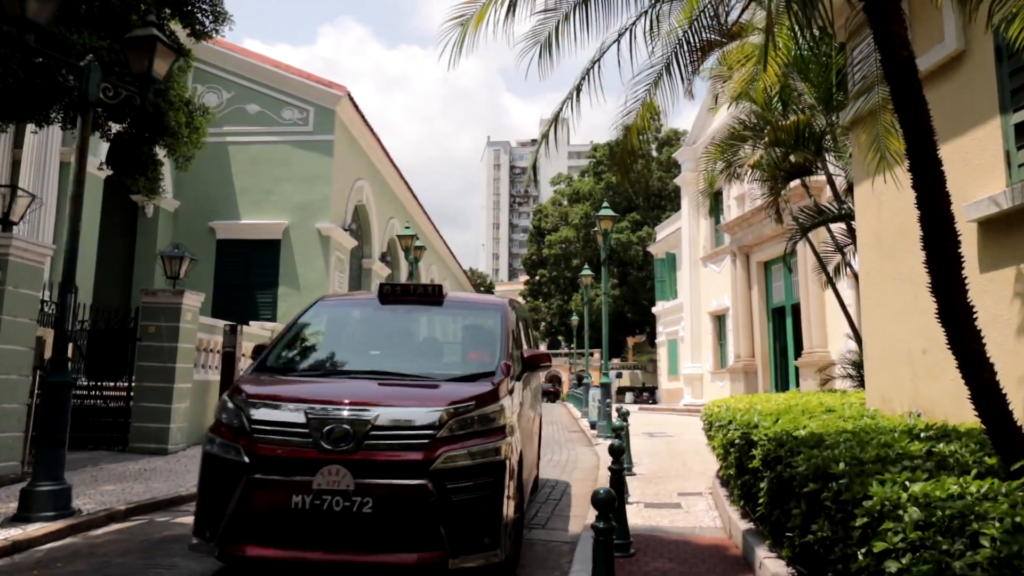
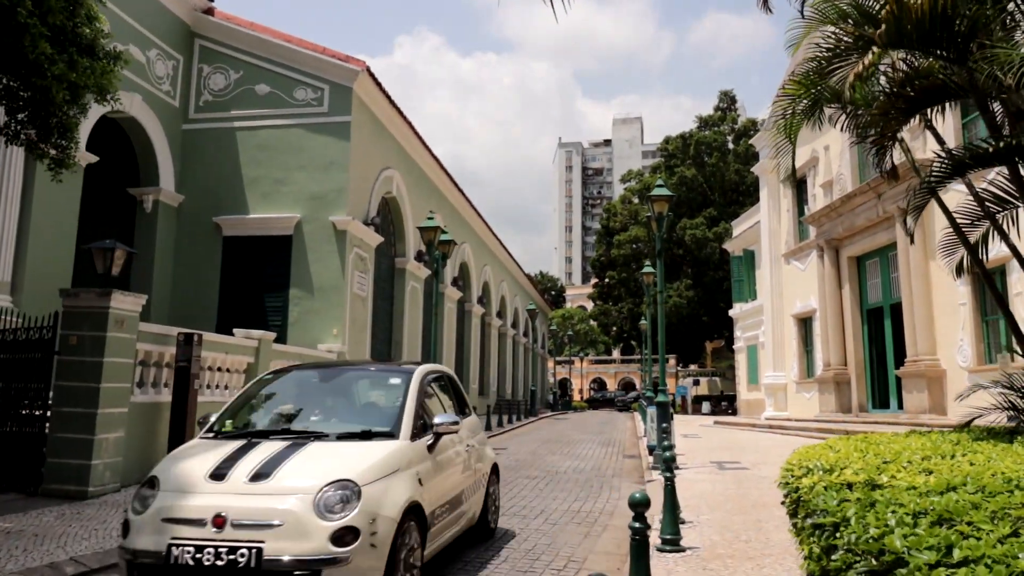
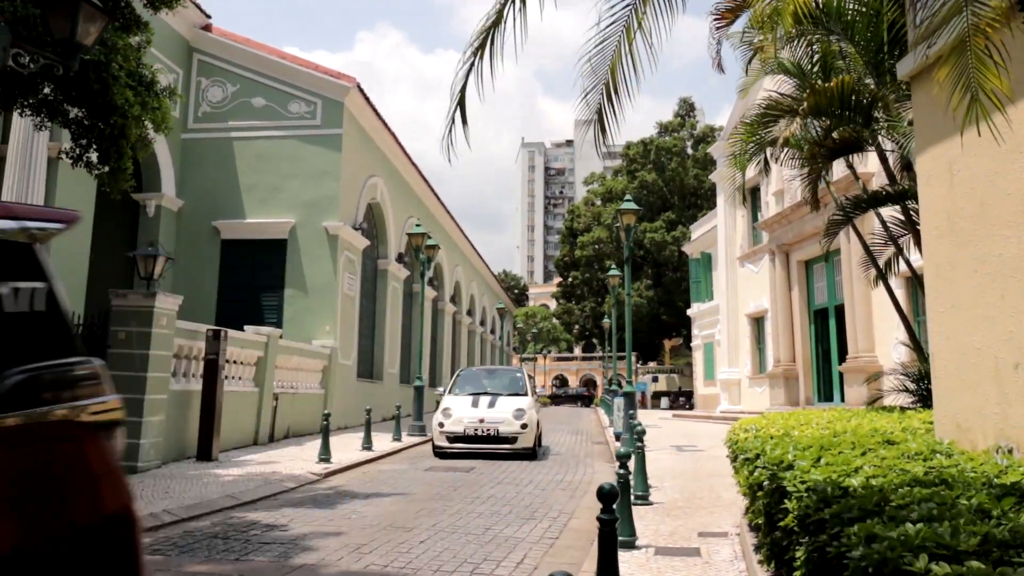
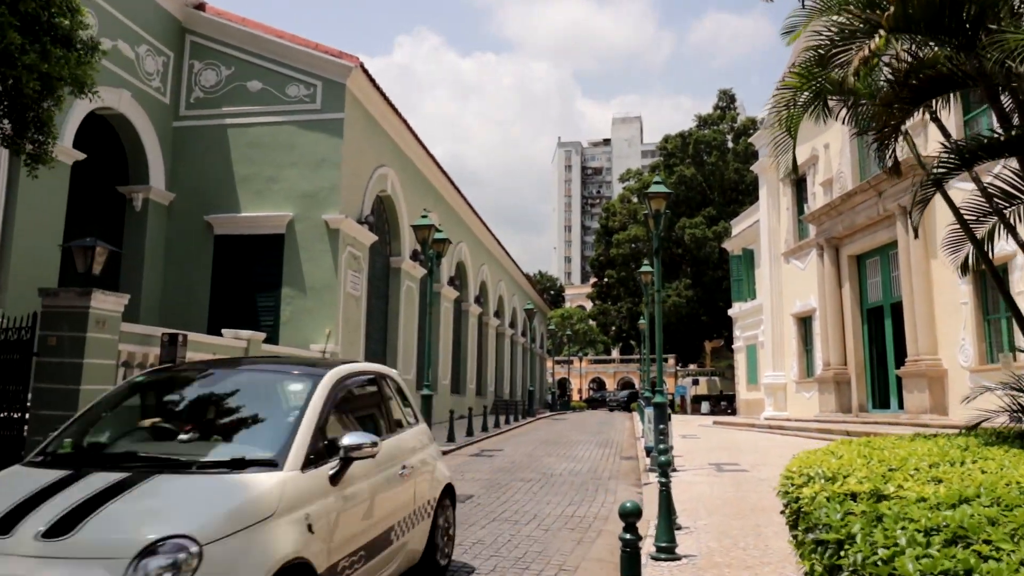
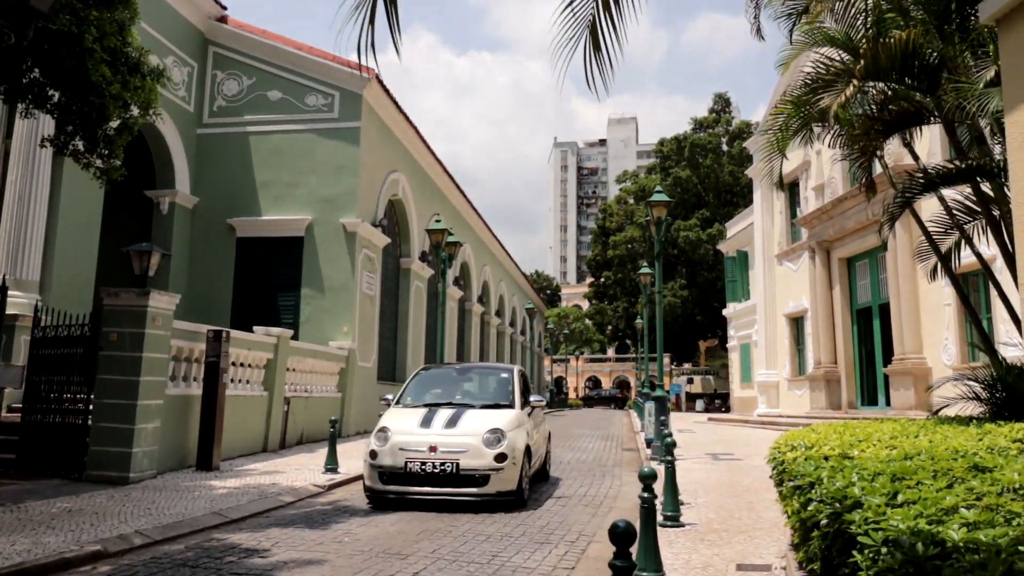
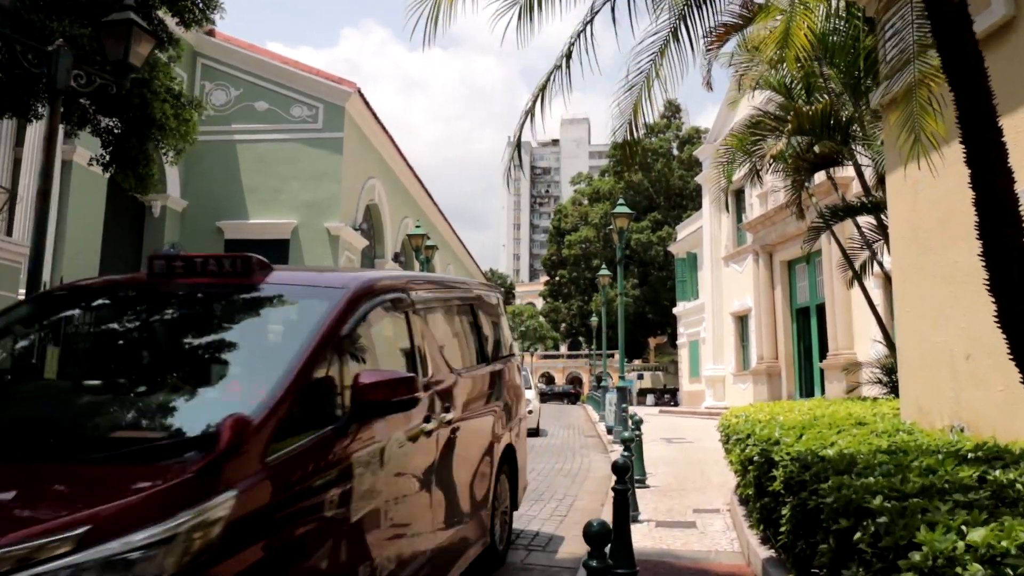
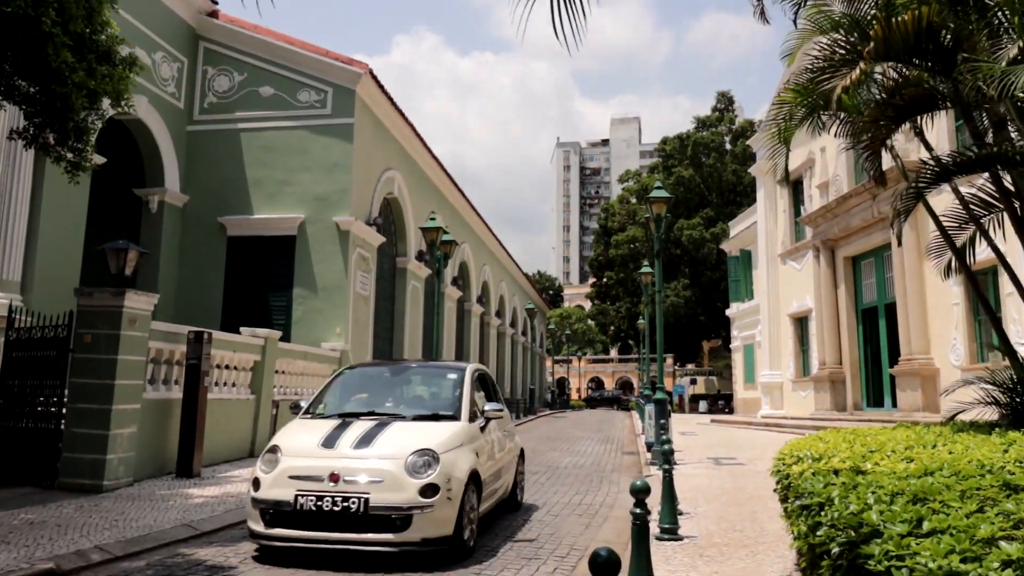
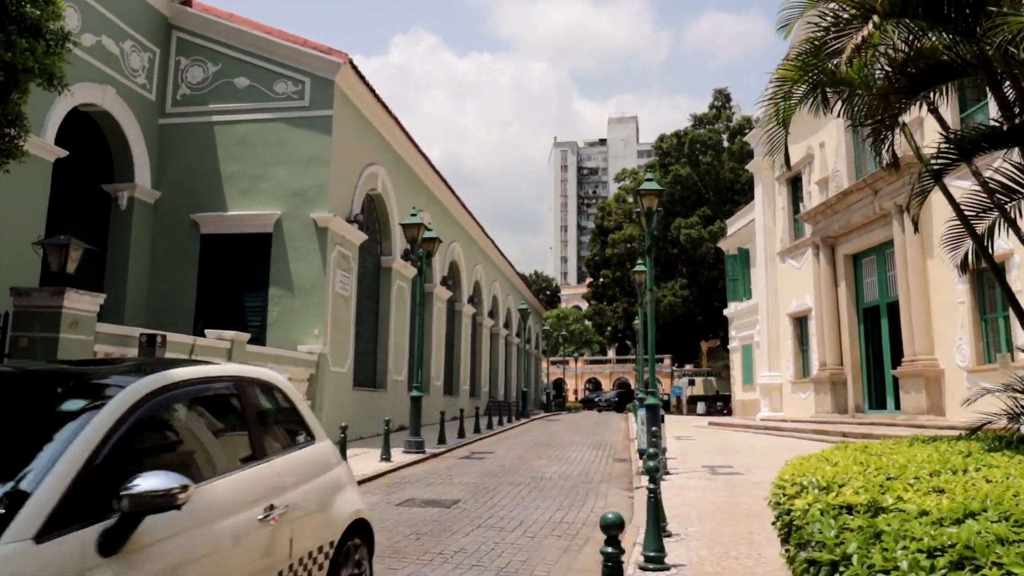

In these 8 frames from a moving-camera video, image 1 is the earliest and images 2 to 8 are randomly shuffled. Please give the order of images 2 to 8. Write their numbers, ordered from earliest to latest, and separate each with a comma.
6, 3, 5, 7, 2, 4, 8
